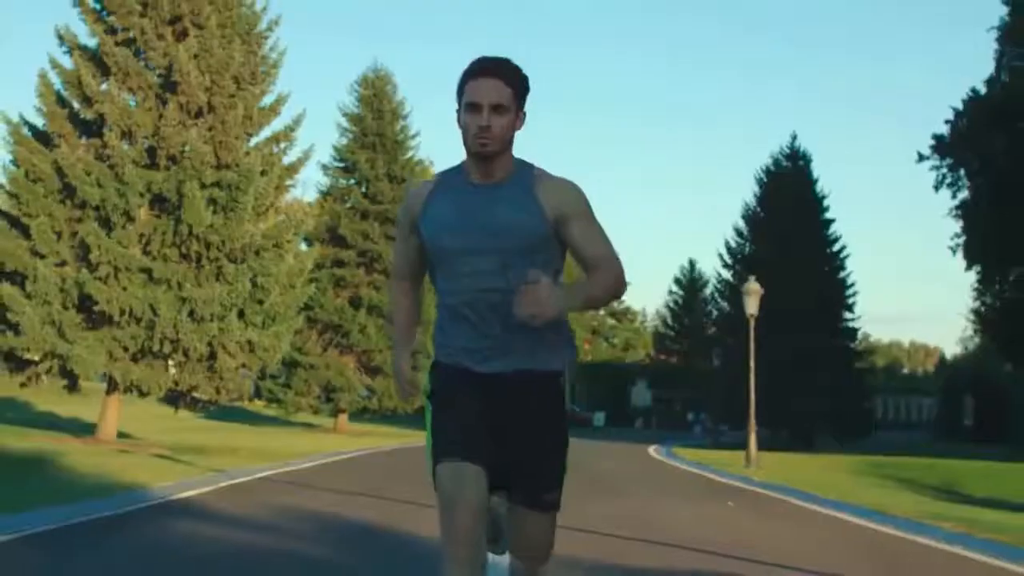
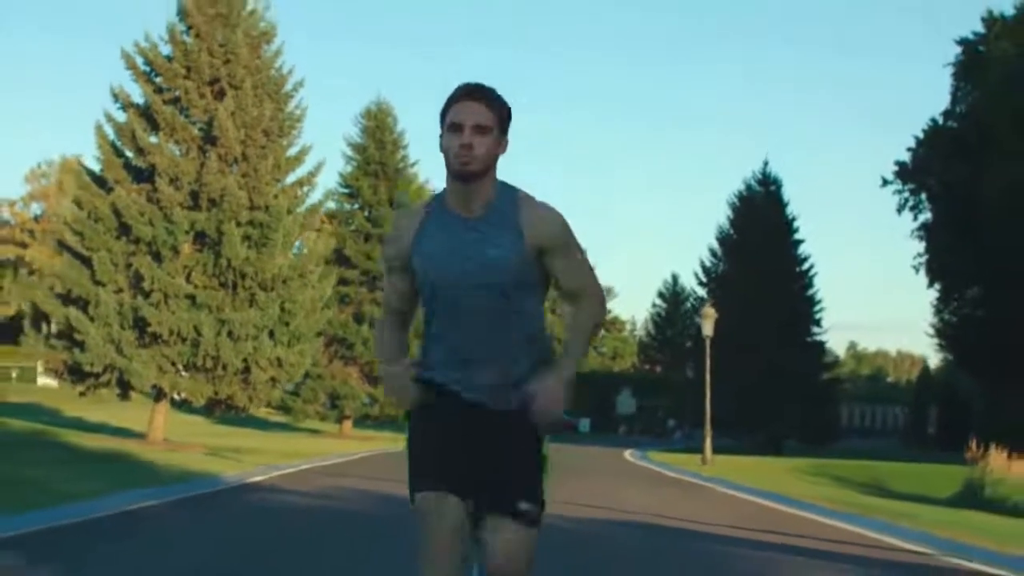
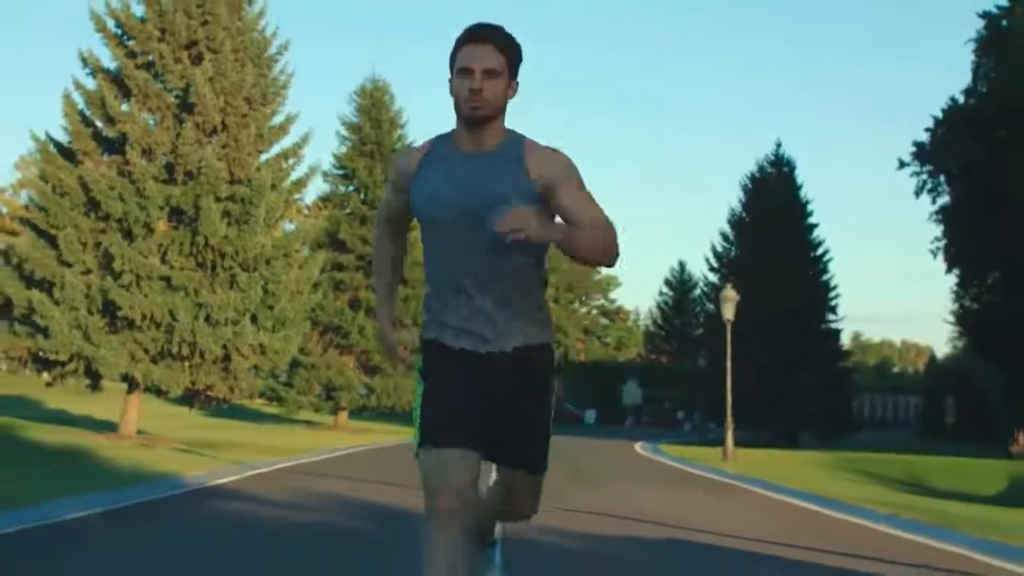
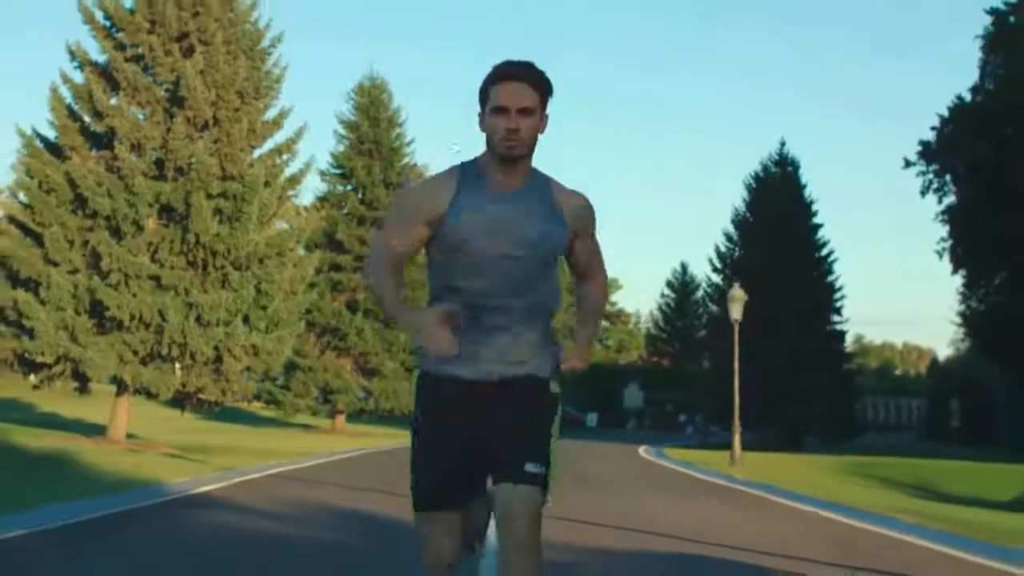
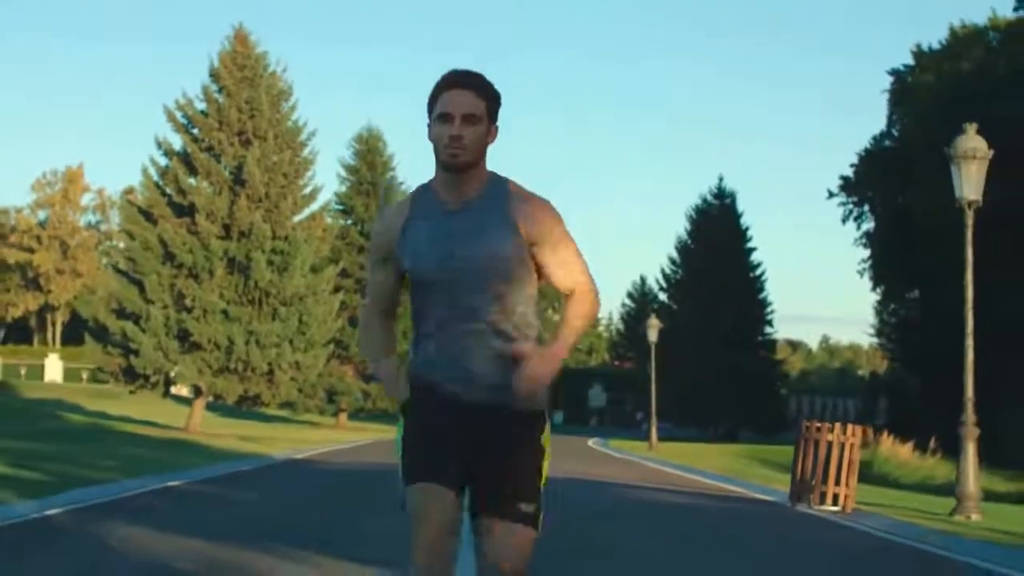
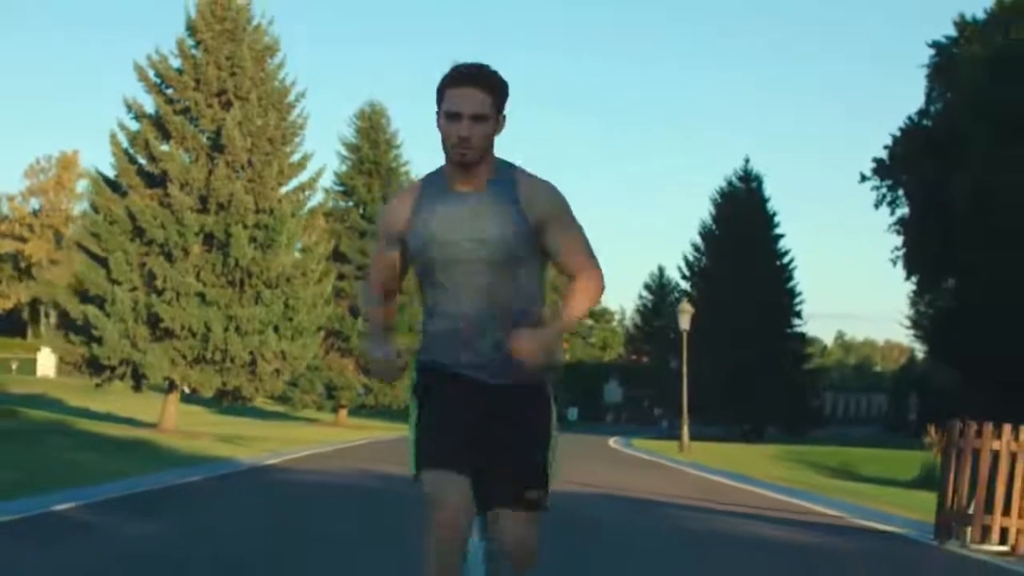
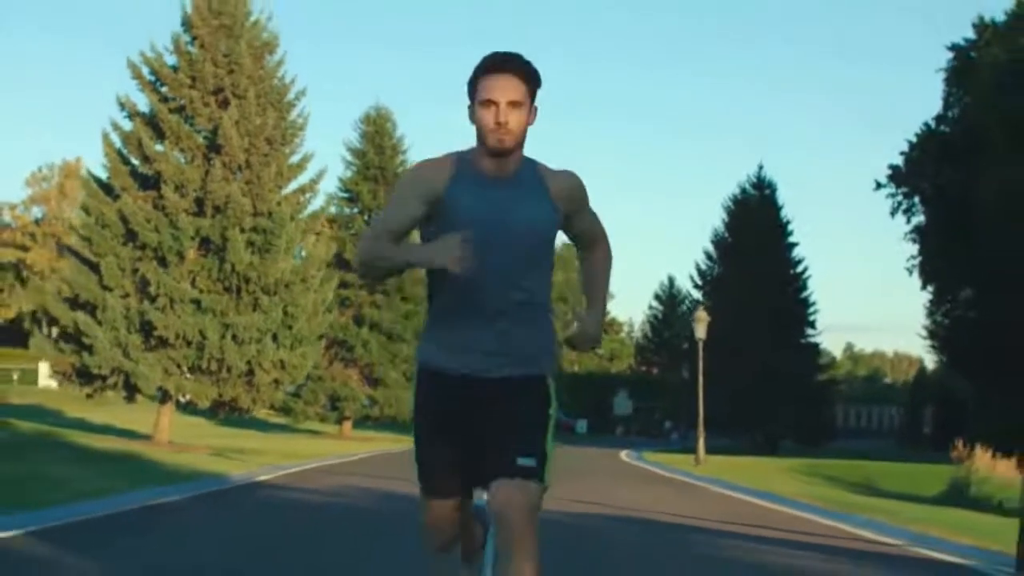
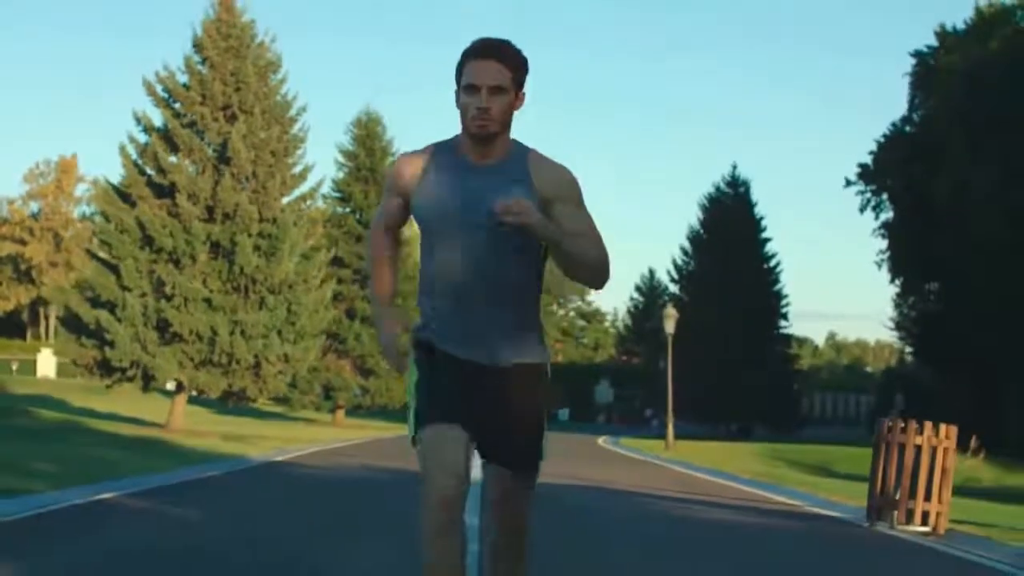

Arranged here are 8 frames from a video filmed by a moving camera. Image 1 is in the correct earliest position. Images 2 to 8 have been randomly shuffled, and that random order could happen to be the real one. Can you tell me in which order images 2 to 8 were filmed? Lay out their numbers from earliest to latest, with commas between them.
4, 3, 2, 7, 6, 8, 5
